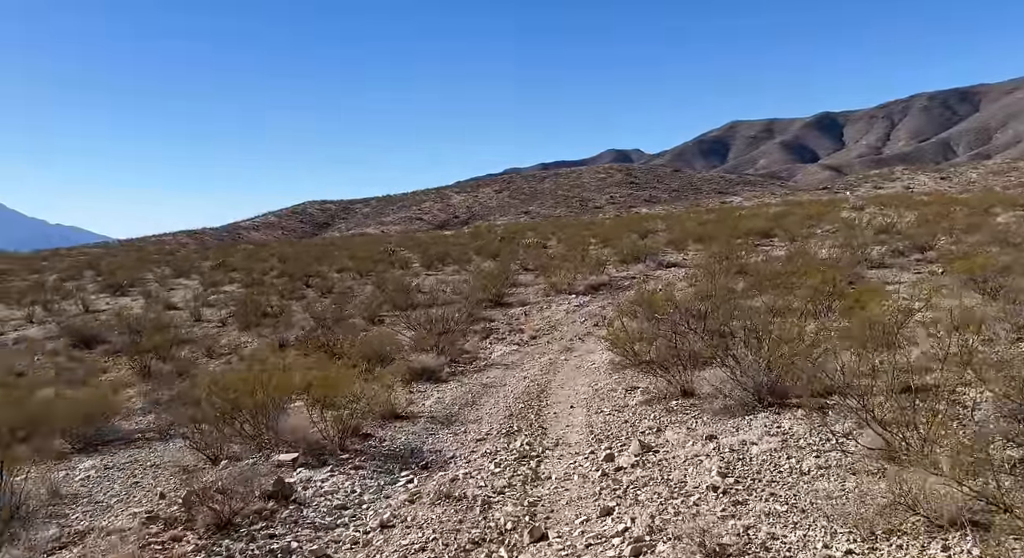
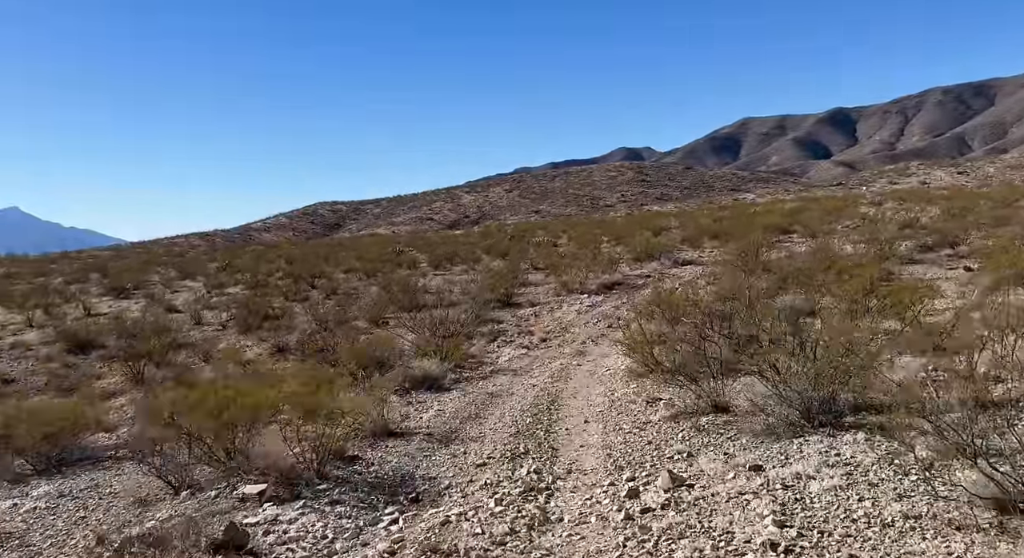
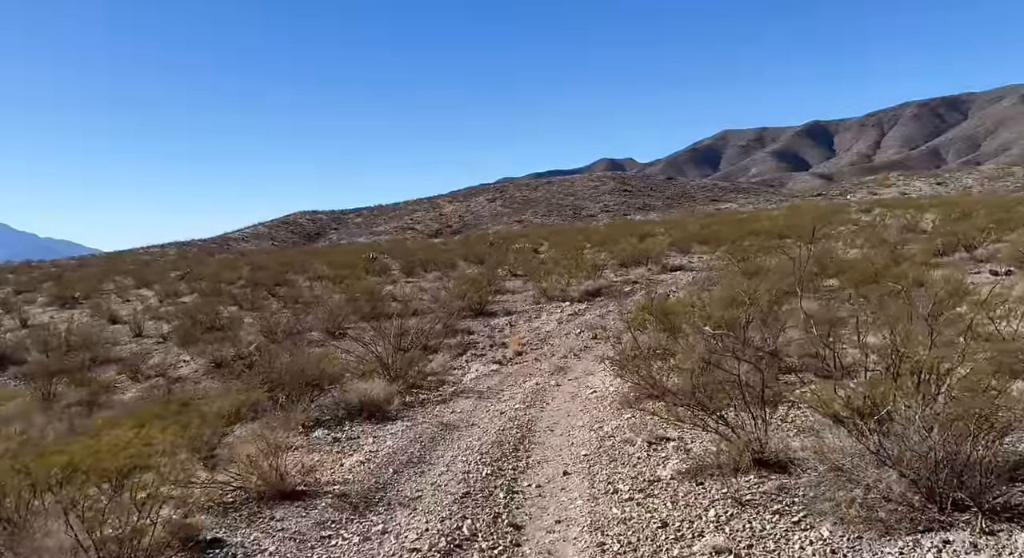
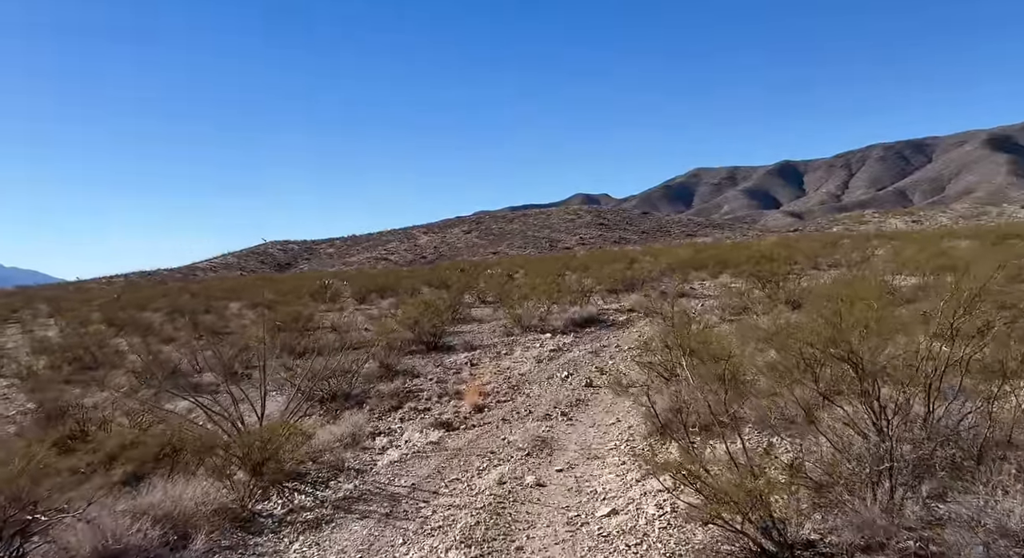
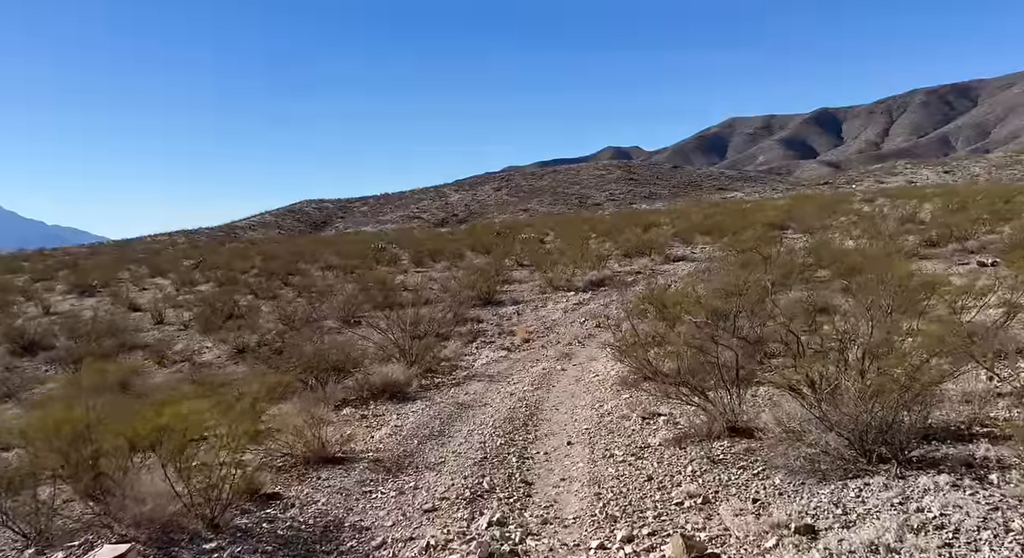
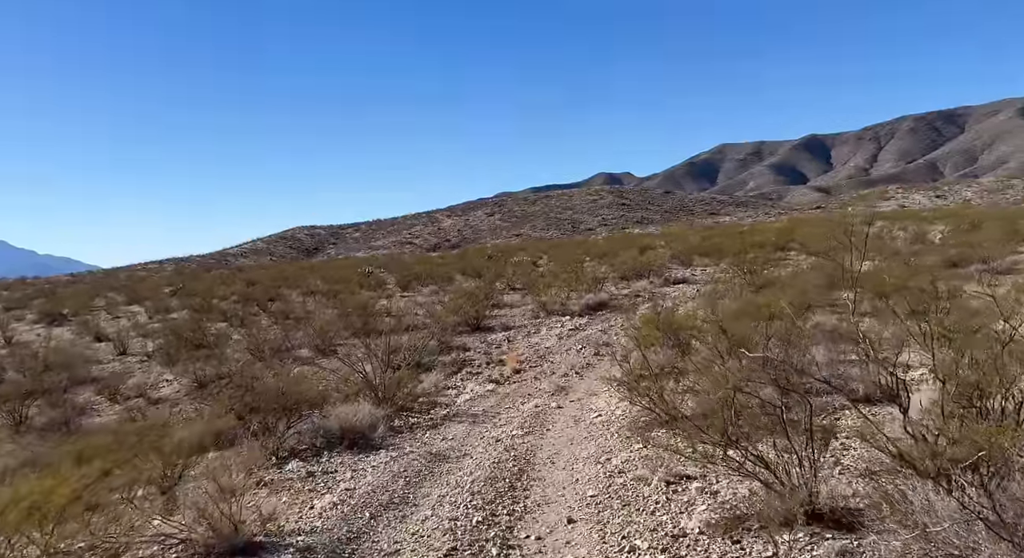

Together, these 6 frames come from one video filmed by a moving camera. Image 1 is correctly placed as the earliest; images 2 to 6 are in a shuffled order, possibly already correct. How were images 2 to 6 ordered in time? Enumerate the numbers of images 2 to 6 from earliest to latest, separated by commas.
2, 5, 3, 6, 4
